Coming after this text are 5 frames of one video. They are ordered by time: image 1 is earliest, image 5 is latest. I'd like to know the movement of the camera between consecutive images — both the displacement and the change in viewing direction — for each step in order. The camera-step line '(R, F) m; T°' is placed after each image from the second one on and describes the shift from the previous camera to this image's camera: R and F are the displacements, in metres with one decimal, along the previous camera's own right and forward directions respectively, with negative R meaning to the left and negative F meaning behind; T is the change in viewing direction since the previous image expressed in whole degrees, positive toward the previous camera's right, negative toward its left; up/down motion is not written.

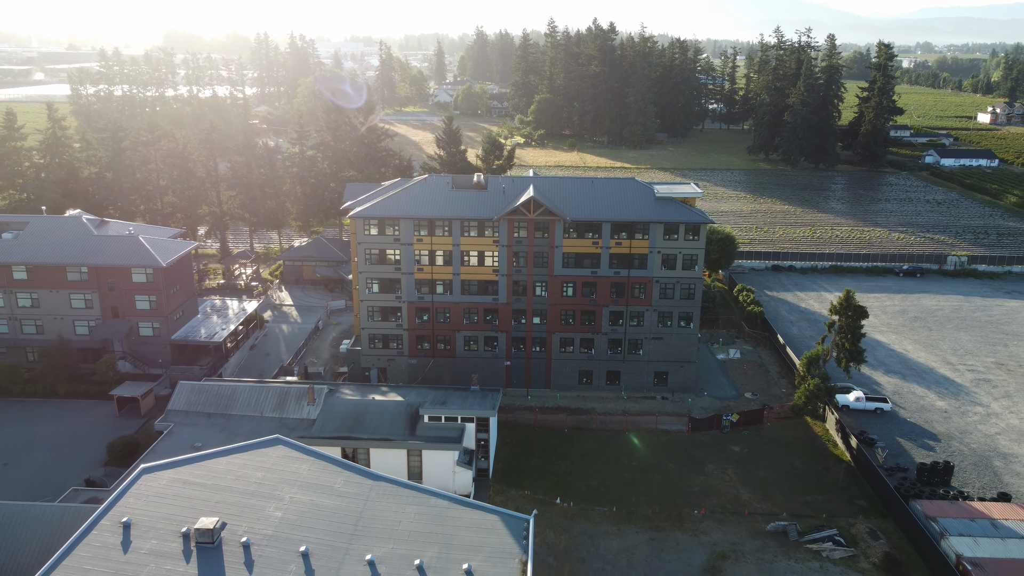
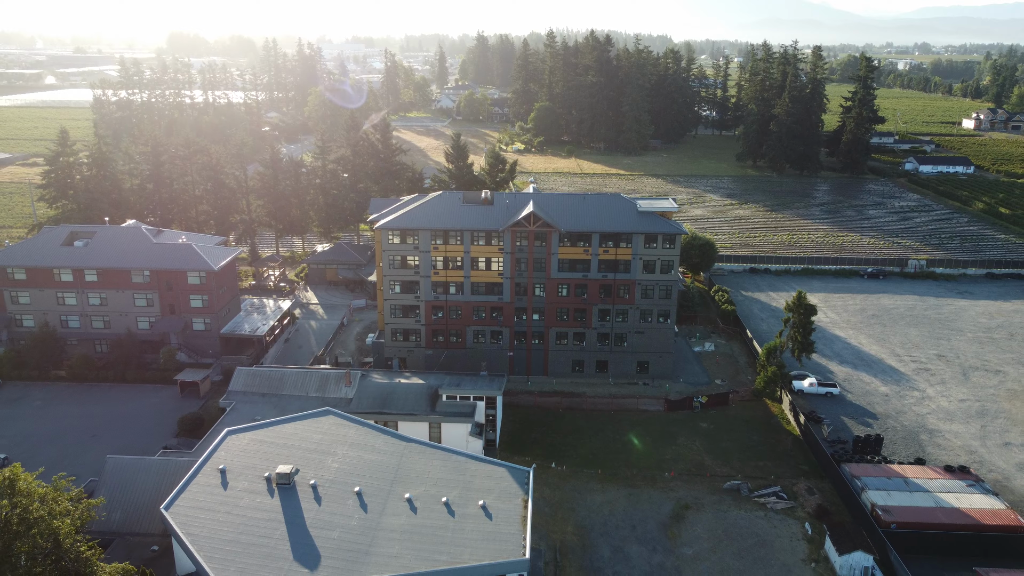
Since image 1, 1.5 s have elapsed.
(-0.1, -5.5) m; 0°
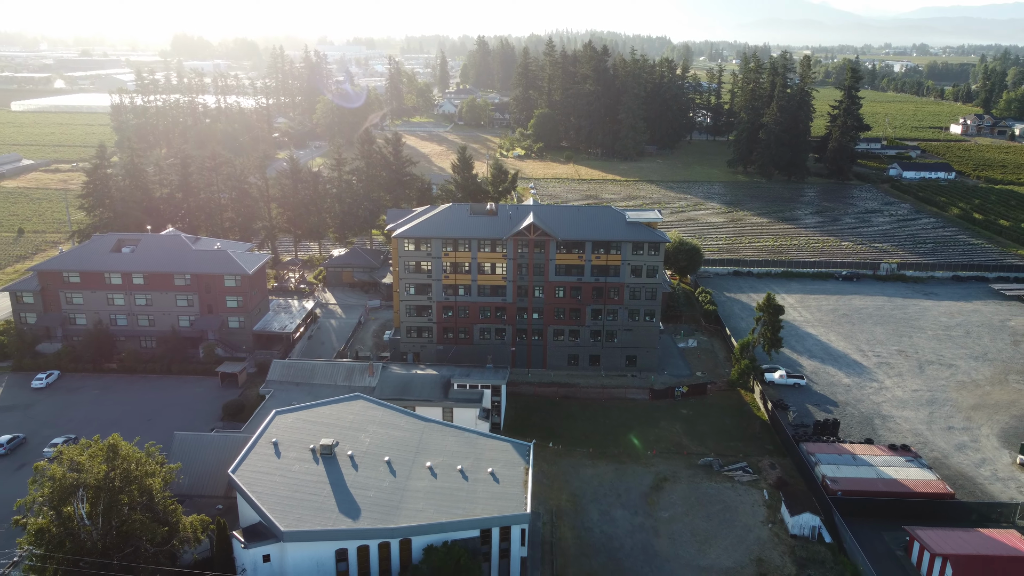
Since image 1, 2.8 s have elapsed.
(-0.1, -4.7) m; 0°
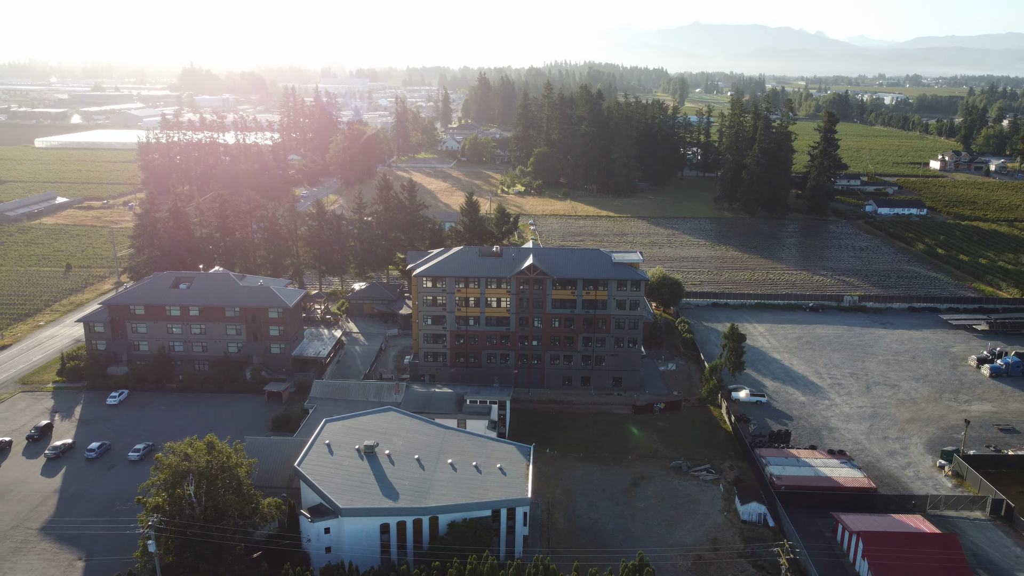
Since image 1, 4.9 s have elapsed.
(-0.2, -7.4) m; 0°
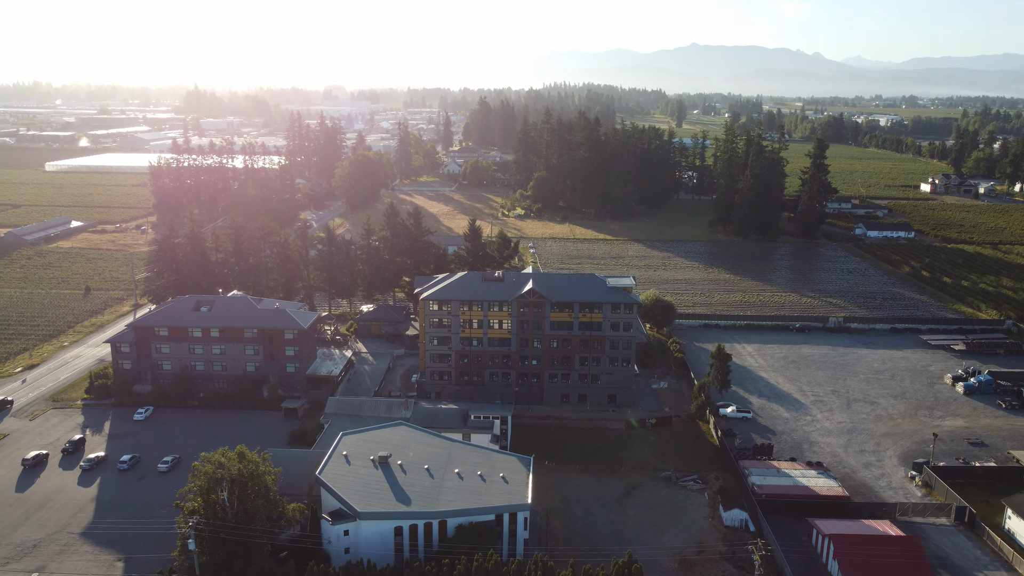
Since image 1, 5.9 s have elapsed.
(-0.1, -3.5) m; 0°
